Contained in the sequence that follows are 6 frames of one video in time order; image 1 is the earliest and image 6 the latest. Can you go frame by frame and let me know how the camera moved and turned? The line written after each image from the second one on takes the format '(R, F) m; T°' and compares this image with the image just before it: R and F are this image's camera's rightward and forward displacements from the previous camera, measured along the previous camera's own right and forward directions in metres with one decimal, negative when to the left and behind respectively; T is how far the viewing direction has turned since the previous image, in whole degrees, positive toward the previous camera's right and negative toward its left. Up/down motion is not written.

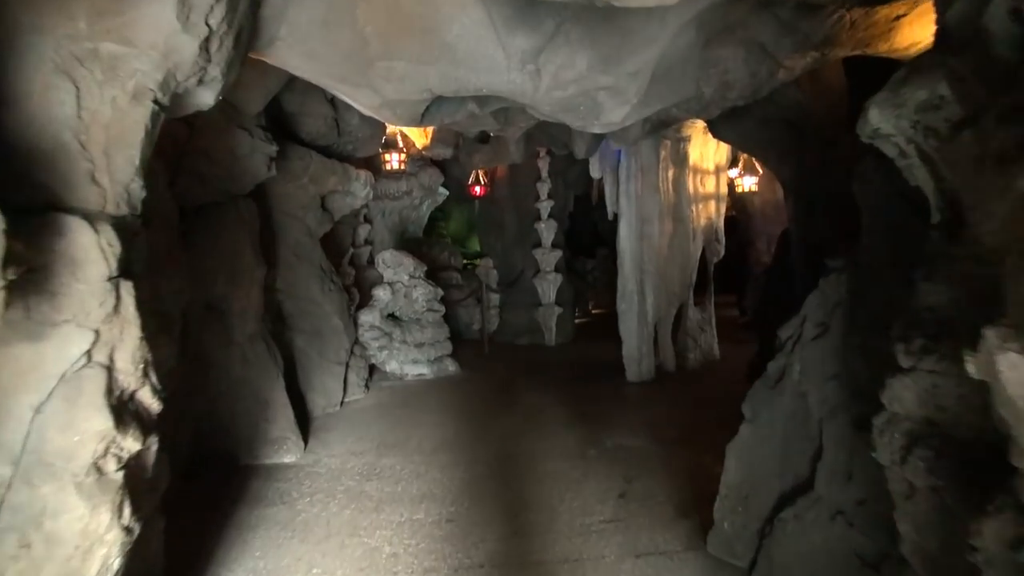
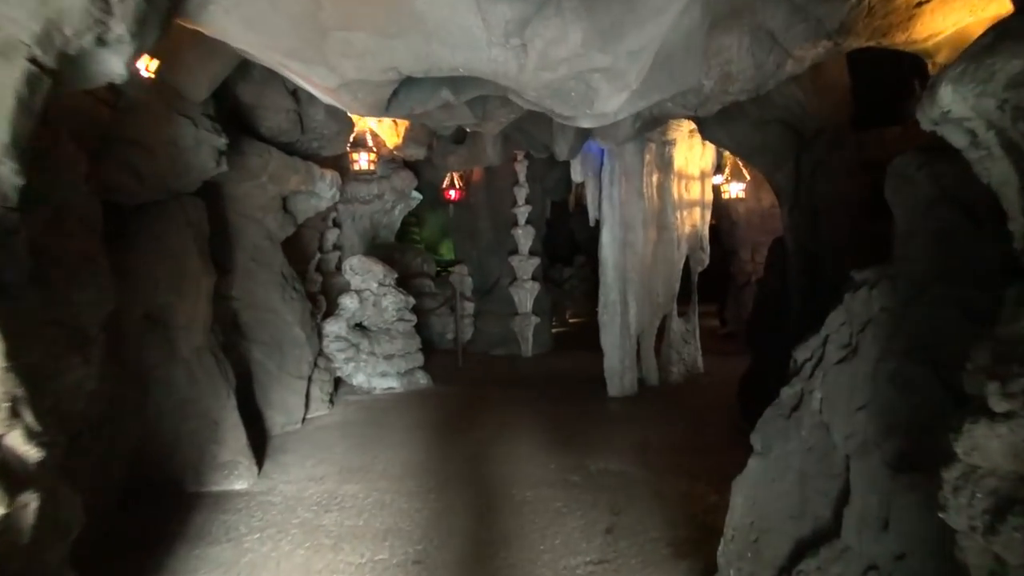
(0.0, +0.5) m; +2°
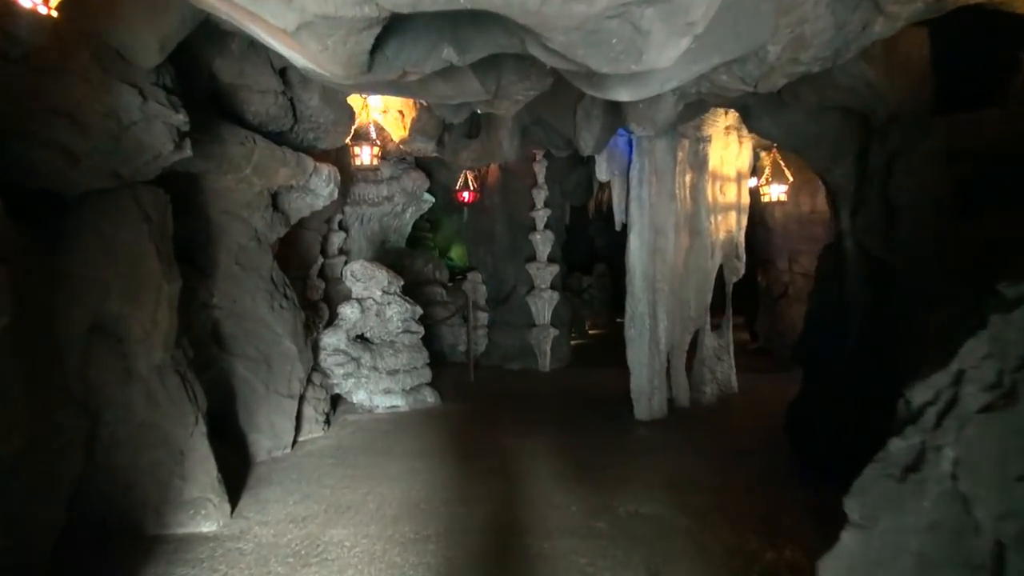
(0.0, +0.8) m; -1°
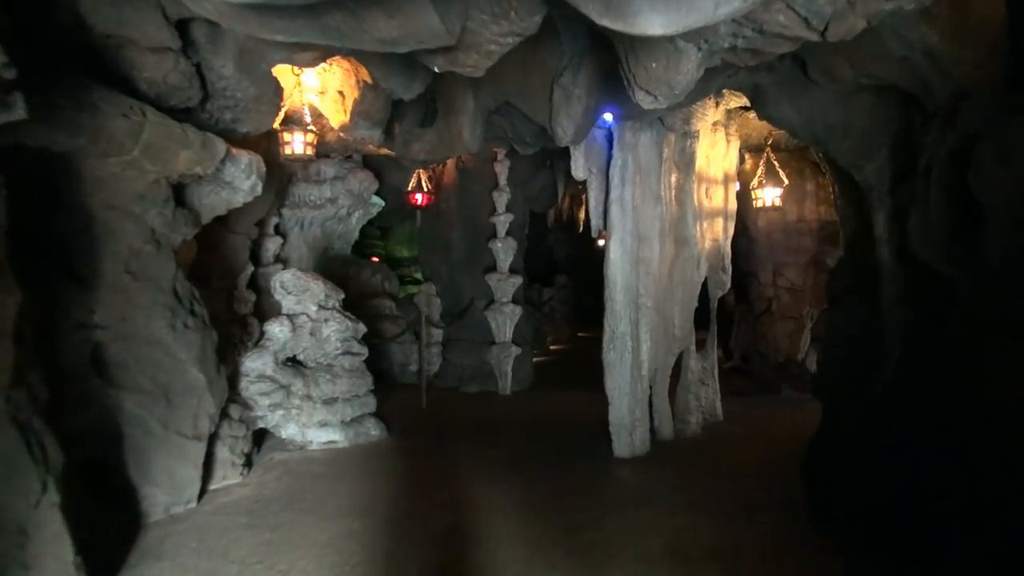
(-0.1, +1.1) m; +3°
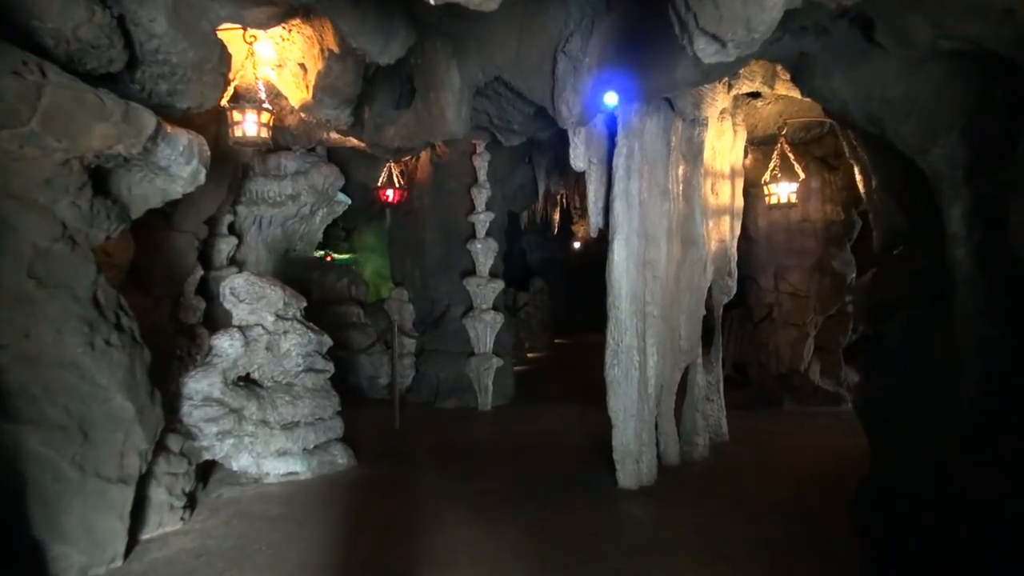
(-0.2, +0.8) m; +3°
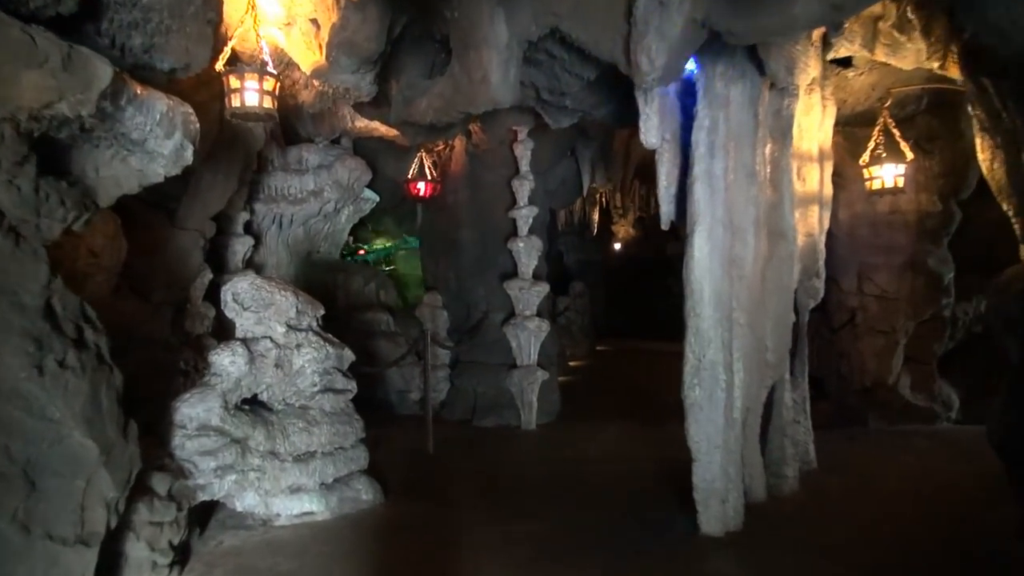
(-0.2, +1.0) m; -2°
